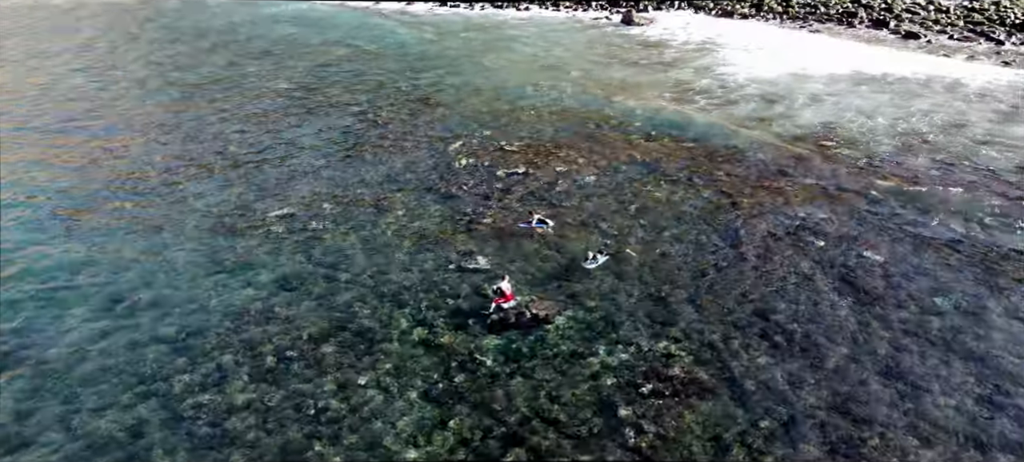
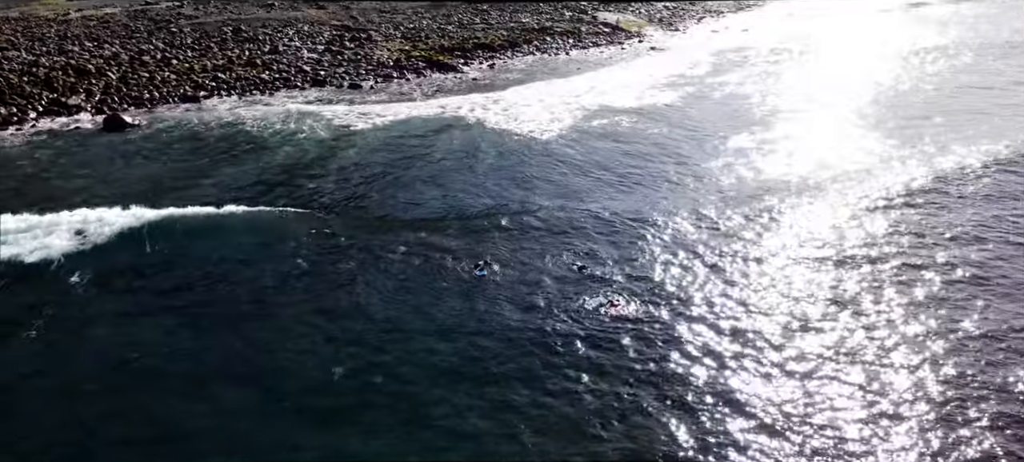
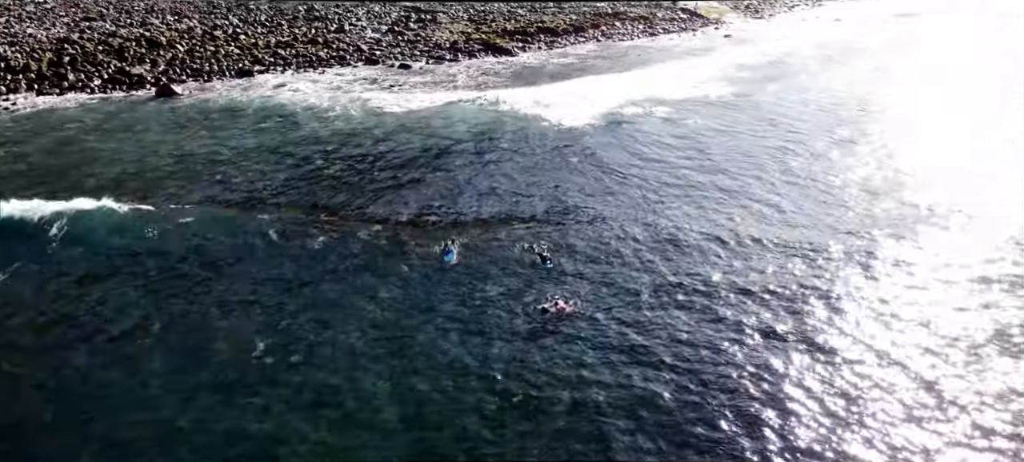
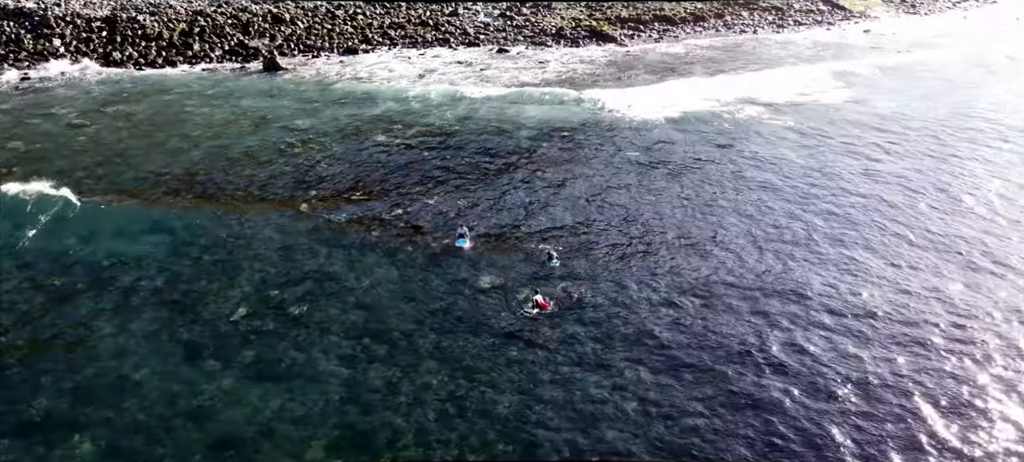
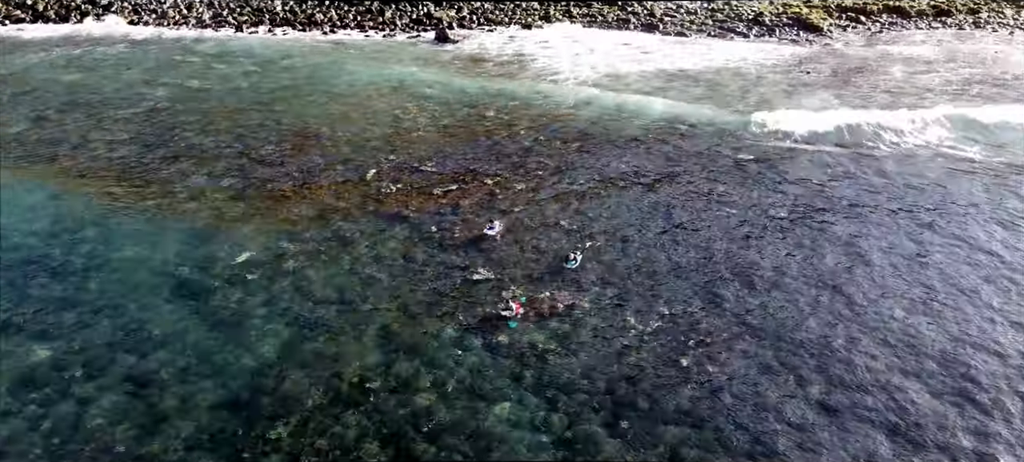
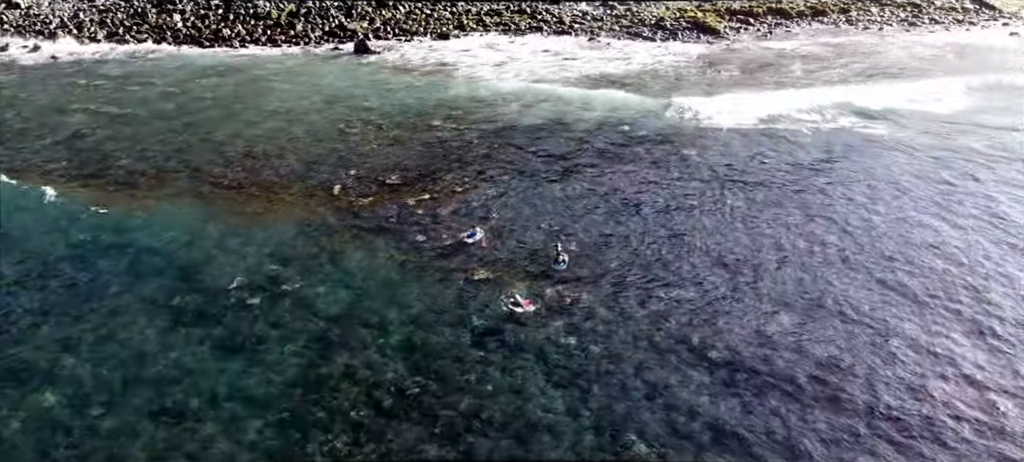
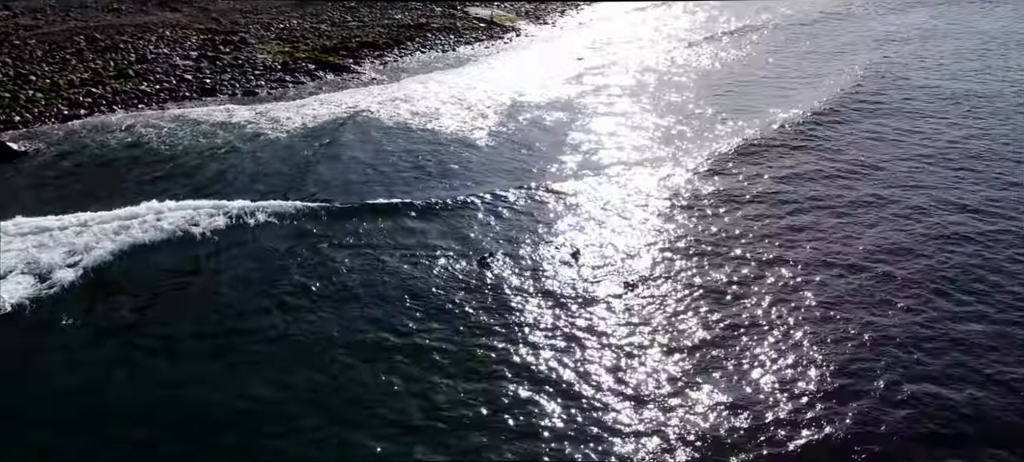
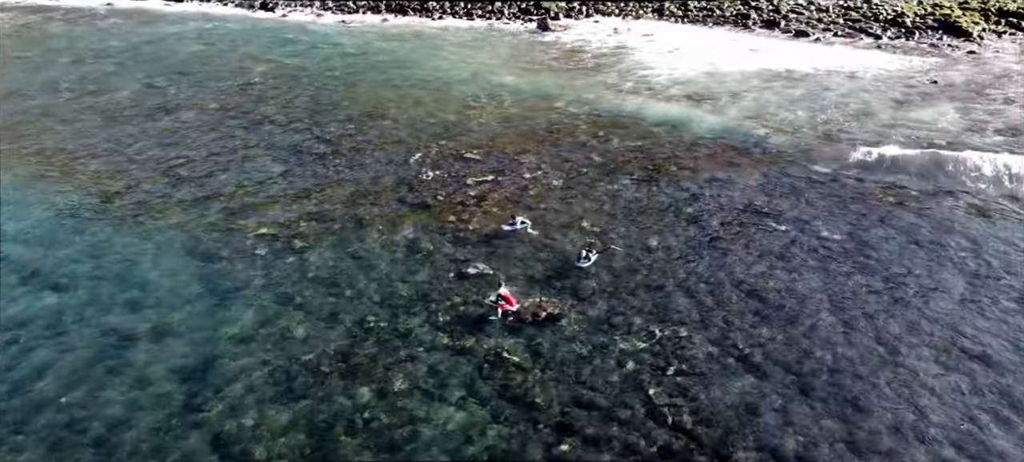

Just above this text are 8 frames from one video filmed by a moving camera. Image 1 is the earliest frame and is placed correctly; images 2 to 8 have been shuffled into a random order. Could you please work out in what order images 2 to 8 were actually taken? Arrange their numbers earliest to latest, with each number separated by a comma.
8, 5, 6, 4, 3, 2, 7
